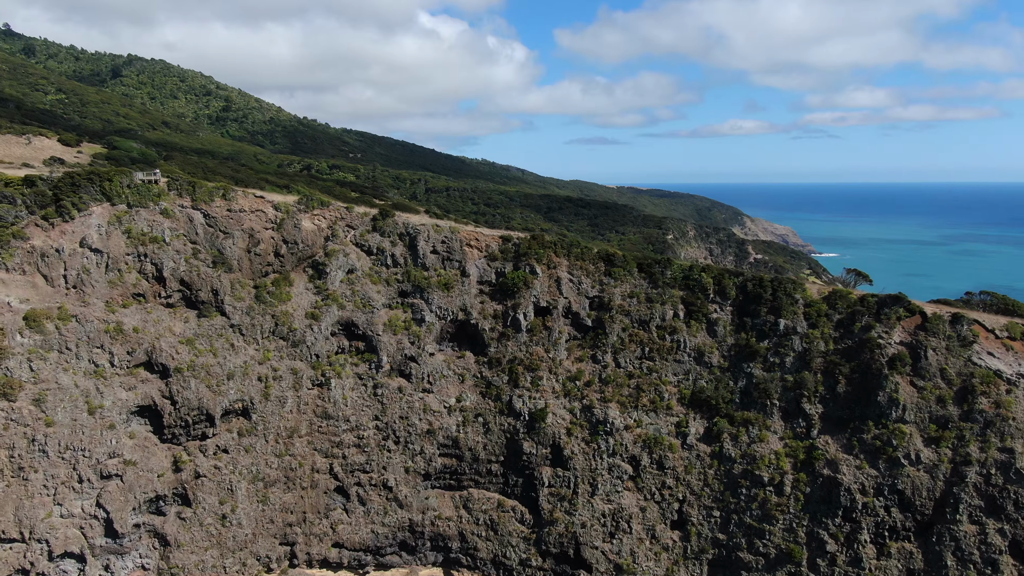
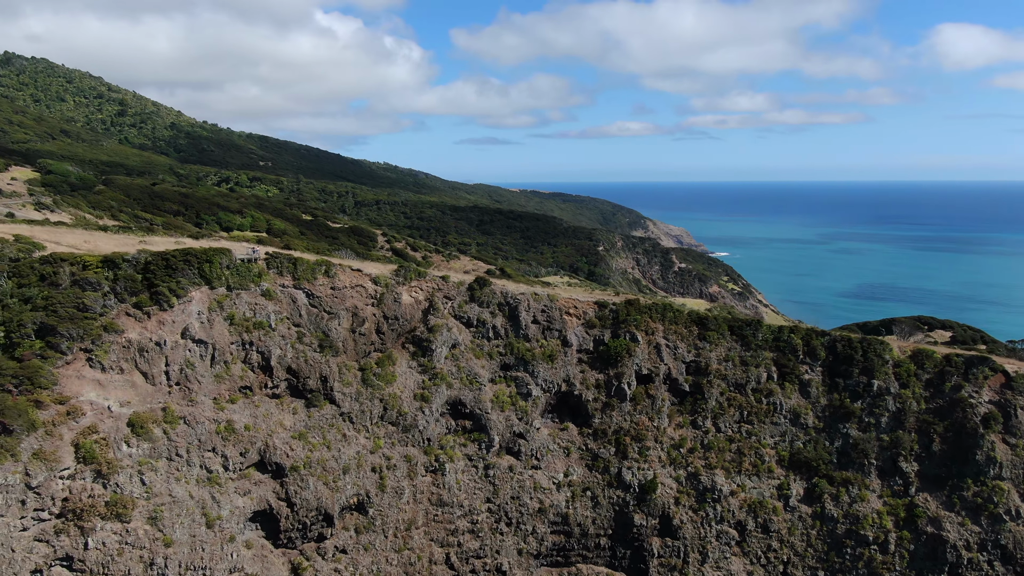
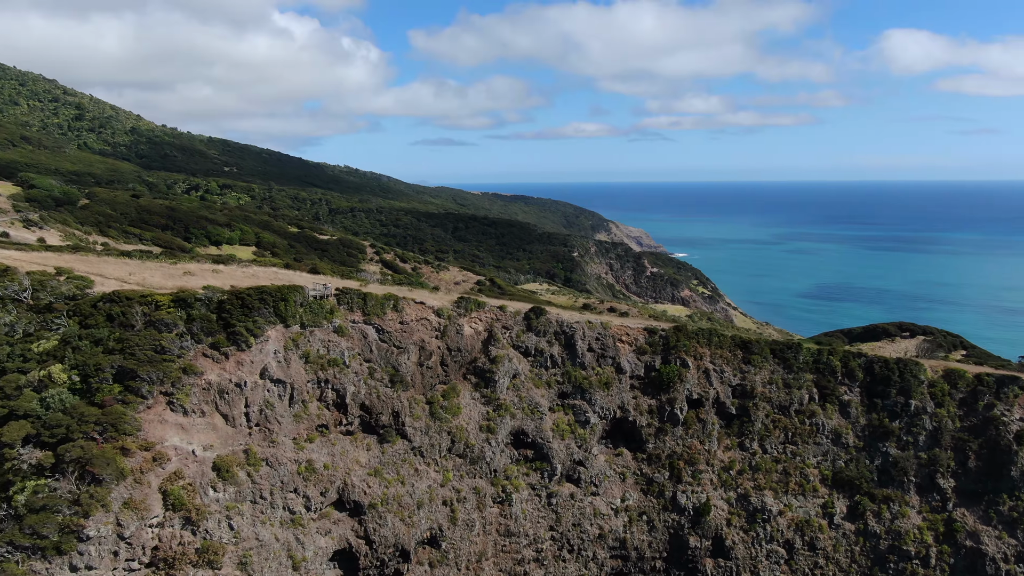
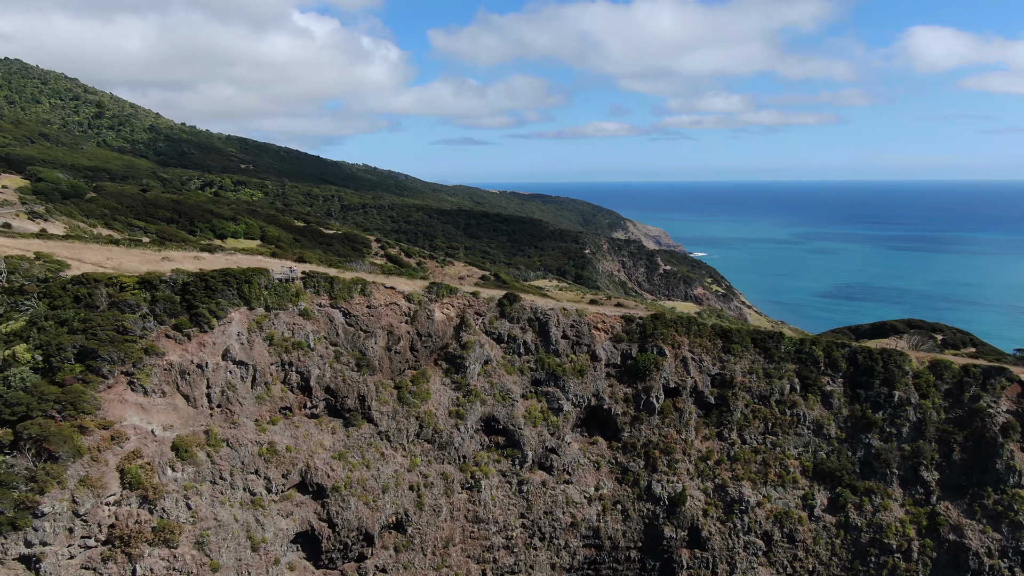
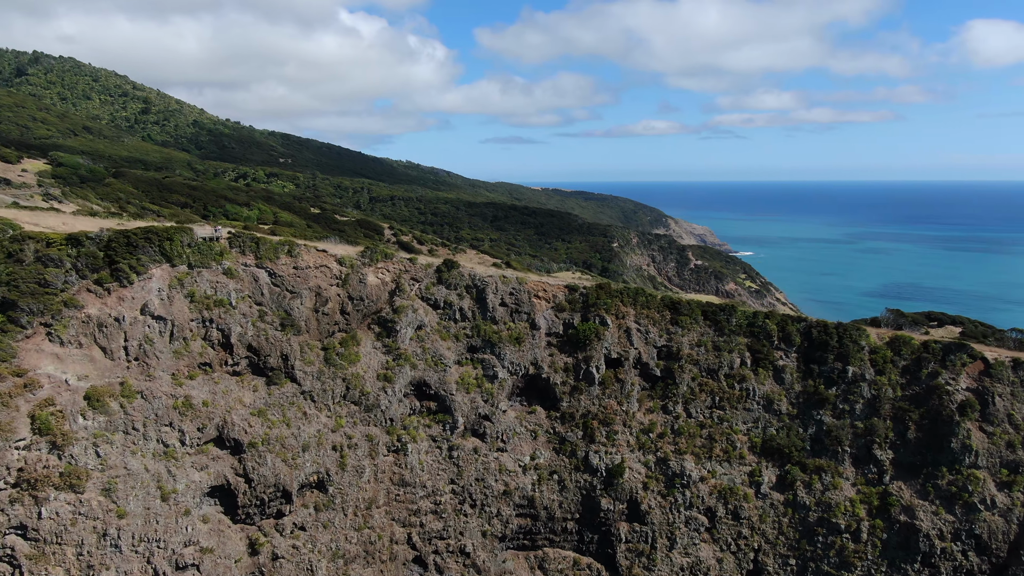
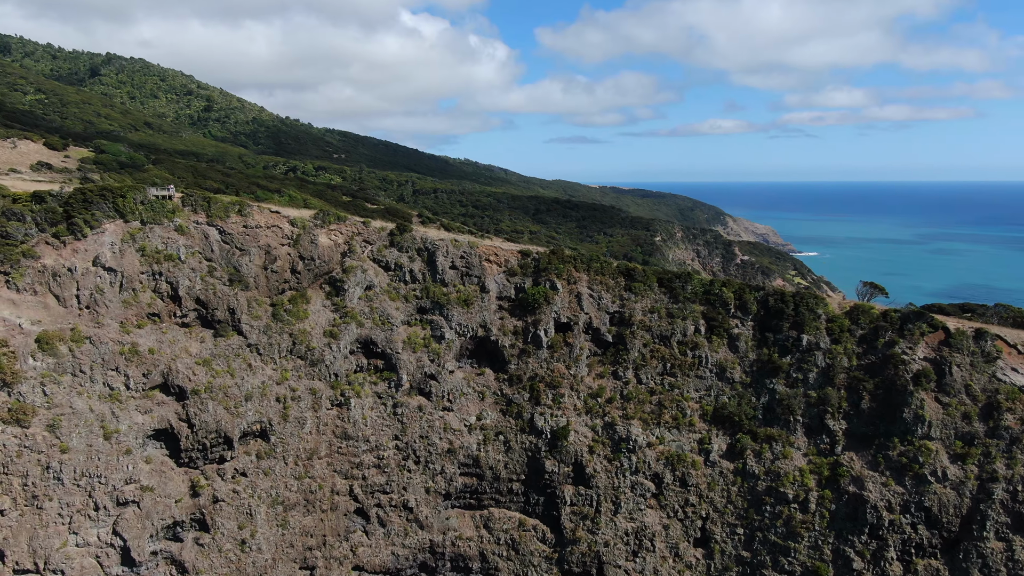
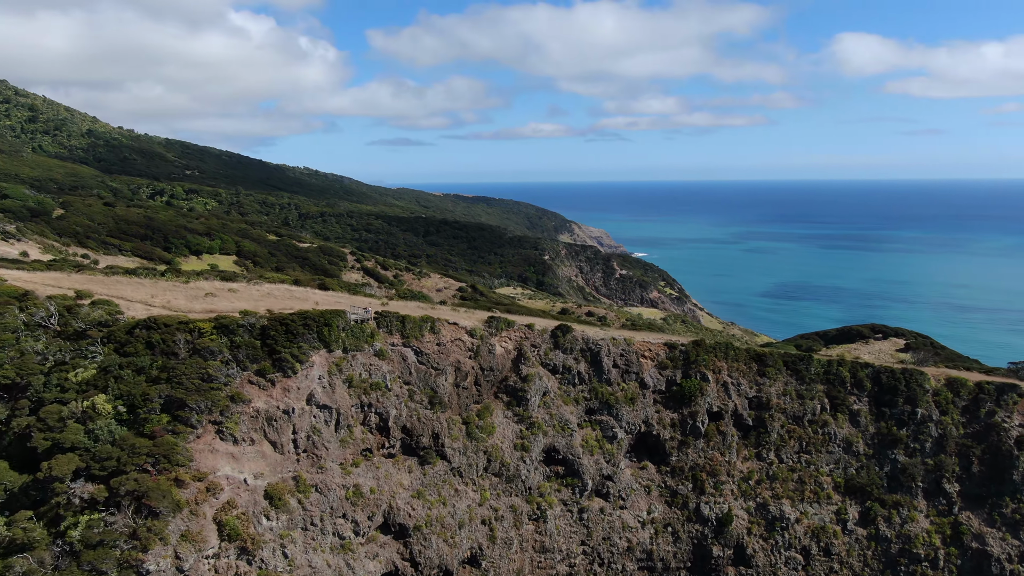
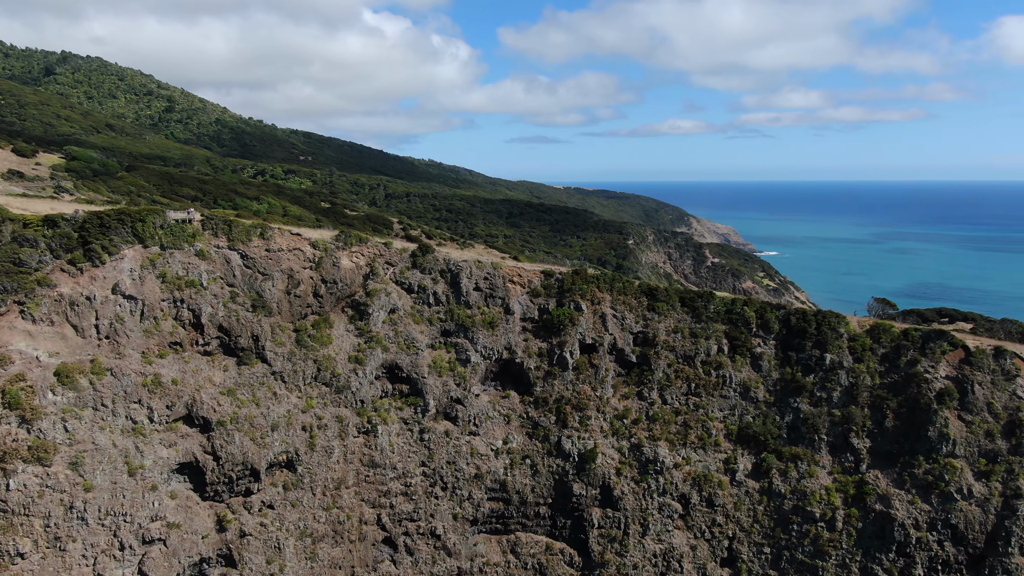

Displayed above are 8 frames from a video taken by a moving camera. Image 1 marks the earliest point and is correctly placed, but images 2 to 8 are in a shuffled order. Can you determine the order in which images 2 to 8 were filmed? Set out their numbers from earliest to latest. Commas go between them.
6, 8, 5, 2, 4, 3, 7
